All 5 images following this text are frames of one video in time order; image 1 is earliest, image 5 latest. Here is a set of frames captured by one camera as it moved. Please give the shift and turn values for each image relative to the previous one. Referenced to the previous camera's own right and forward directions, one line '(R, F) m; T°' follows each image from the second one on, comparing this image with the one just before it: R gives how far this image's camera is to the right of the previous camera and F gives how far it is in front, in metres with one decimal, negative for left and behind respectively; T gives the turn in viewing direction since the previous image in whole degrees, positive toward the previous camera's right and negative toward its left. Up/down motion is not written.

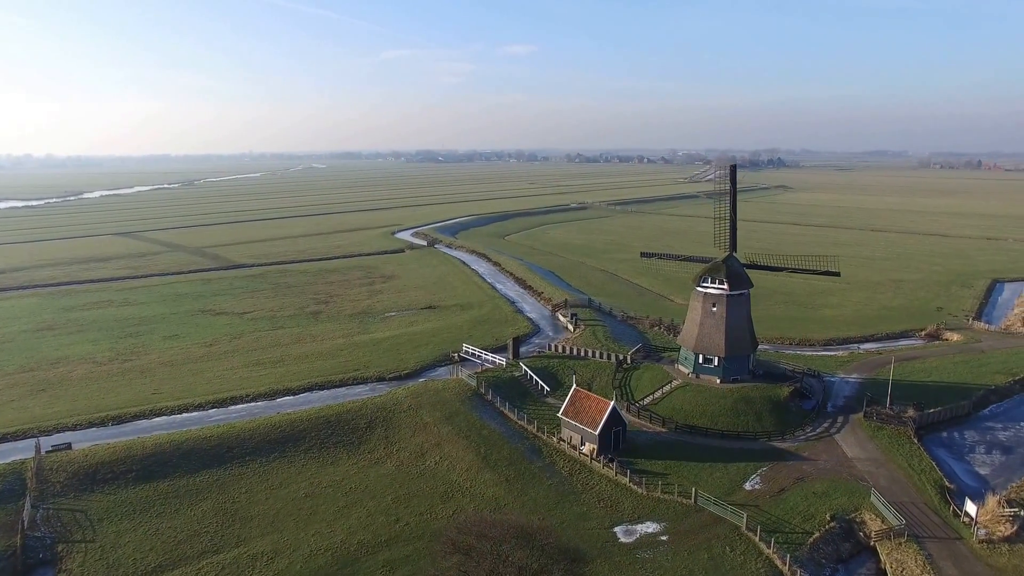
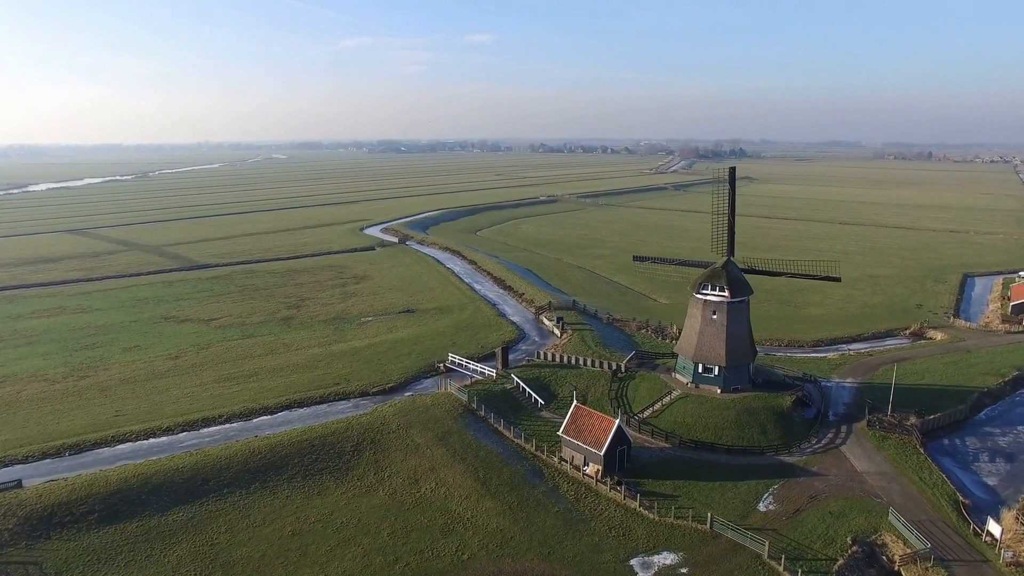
(-1.2, +1.6) m; +3°
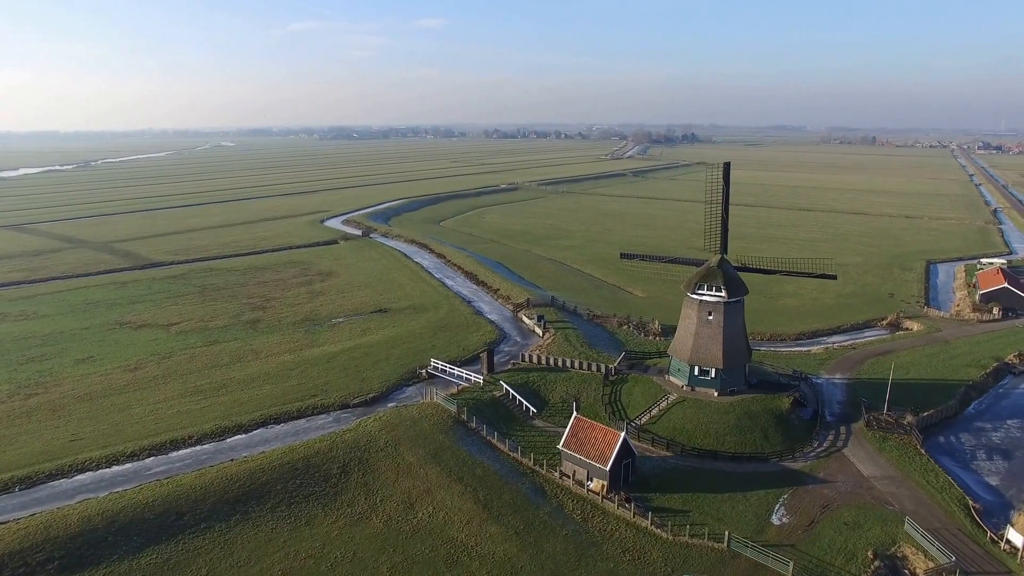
(-1.4, +1.5) m; +4°
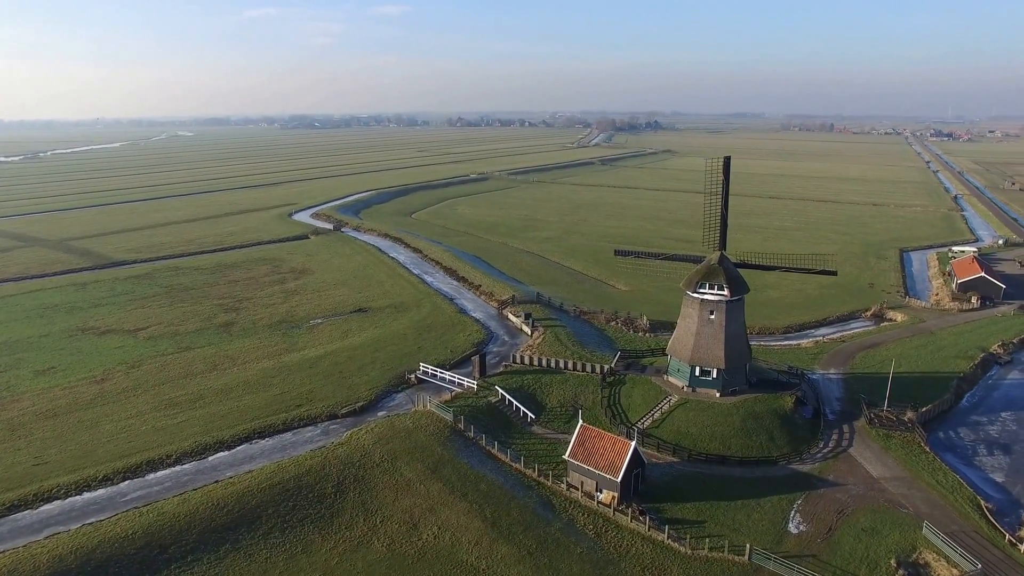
(-1.3, +1.2) m; +3°
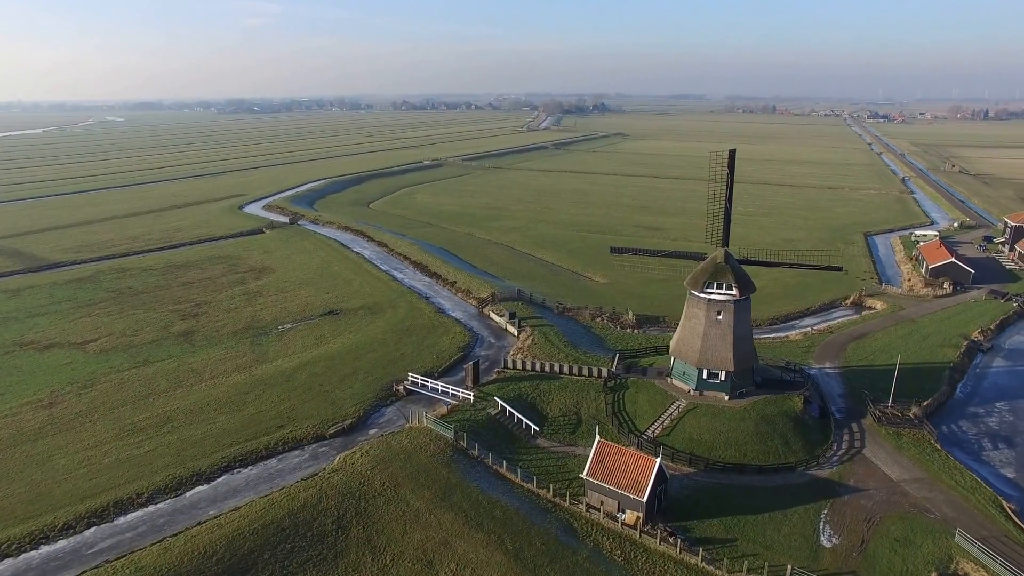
(-2.0, +1.8) m; +4°
